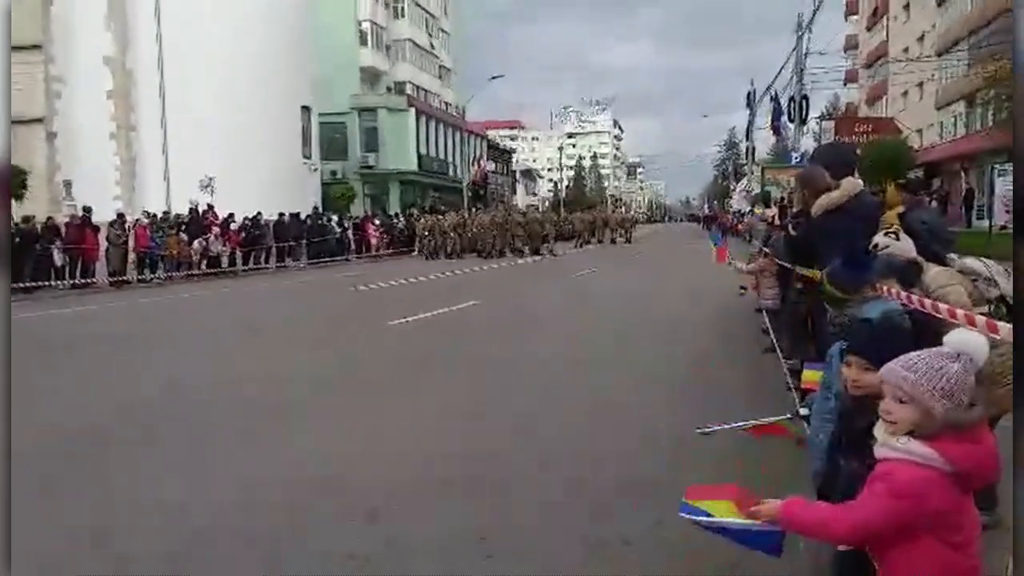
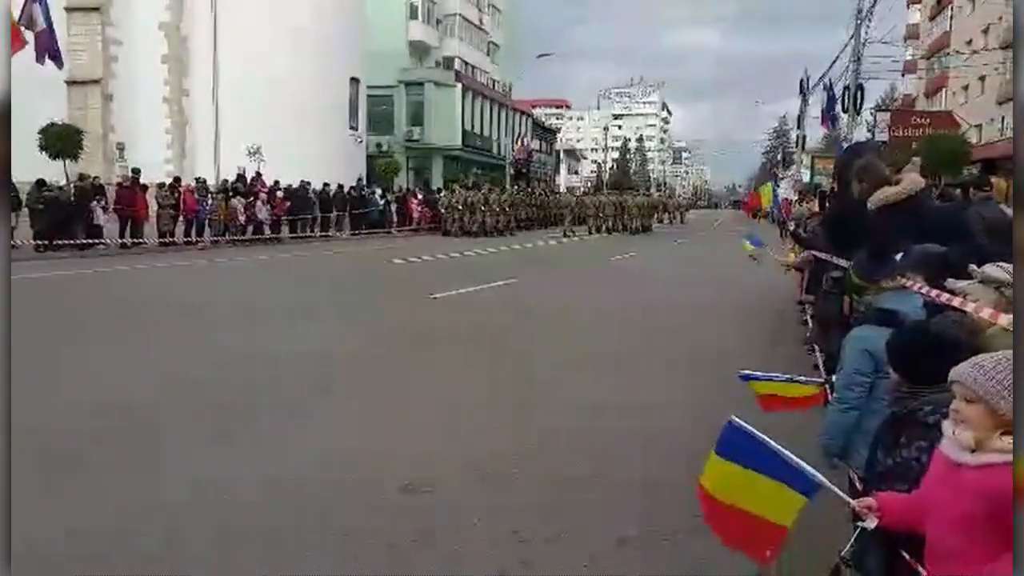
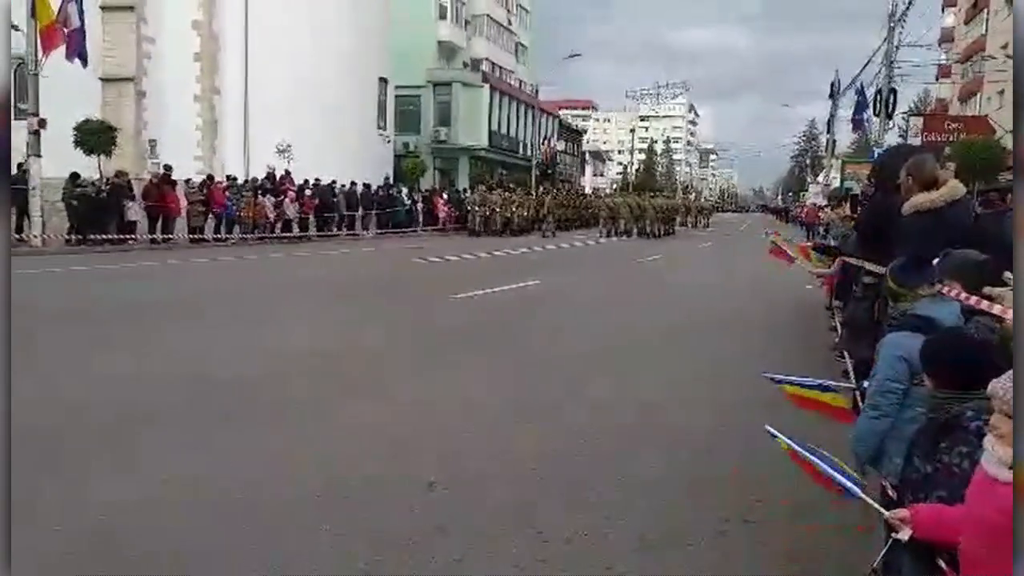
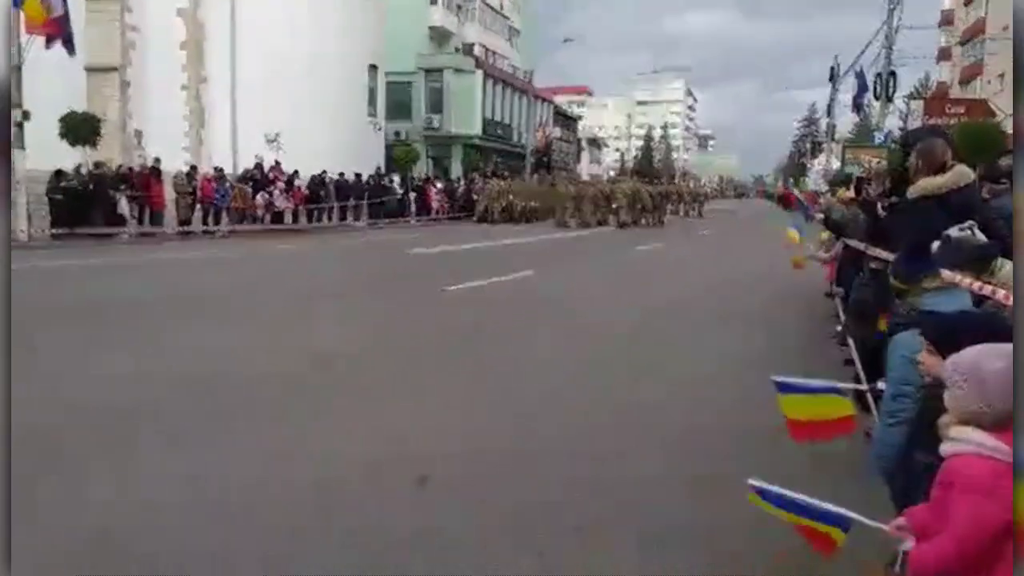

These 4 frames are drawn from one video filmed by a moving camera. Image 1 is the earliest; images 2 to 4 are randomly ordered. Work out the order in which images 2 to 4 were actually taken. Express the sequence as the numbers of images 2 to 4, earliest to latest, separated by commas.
4, 3, 2
